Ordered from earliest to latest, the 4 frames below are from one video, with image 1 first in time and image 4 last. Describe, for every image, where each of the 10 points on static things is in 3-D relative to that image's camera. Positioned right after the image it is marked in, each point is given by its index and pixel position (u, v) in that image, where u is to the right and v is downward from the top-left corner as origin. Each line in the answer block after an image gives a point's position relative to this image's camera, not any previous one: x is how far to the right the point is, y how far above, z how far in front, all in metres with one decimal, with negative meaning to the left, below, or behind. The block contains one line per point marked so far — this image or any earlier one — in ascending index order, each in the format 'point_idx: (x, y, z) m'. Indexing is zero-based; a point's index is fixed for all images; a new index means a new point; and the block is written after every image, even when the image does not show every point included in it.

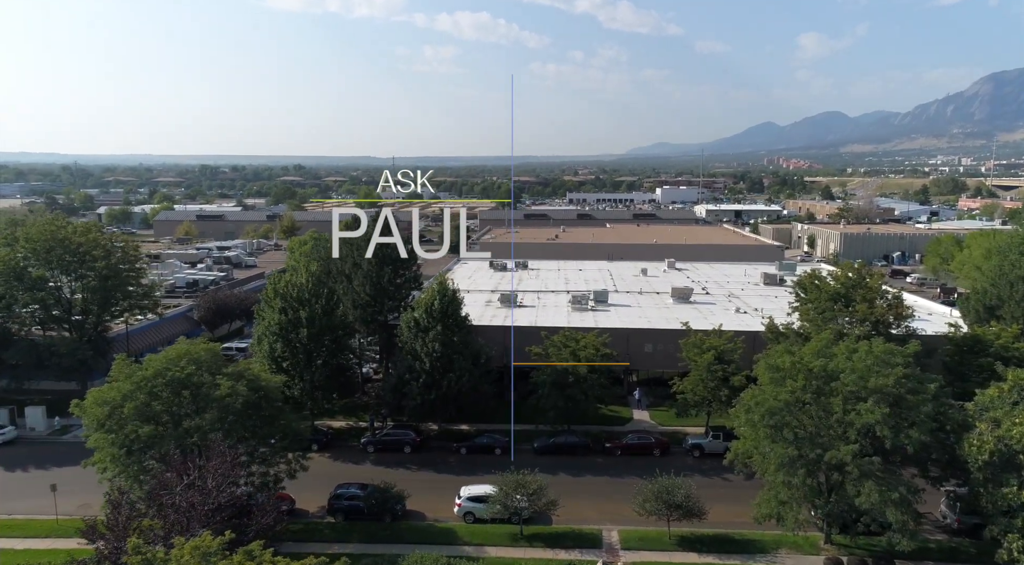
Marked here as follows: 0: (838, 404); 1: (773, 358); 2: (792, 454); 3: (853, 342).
0: (+7.9, -2.9, +15.4) m
1: (+7.5, -2.1, +18.0) m
2: (+6.8, -4.1, +15.3) m
3: (+9.5, -1.6, +17.6) m
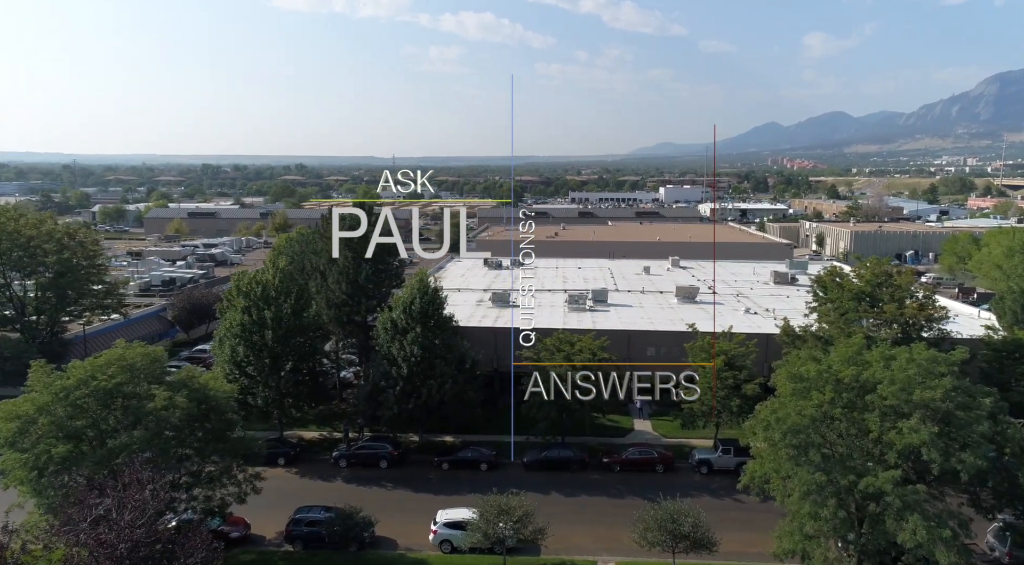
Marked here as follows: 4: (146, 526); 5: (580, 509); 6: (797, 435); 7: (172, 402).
0: (+7.5, -2.8, +13.0) m
1: (+7.0, -2.0, +15.7) m
2: (+6.3, -4.0, +12.9) m
3: (+9.0, -1.5, +15.2) m
4: (-7.0, -4.6, +12.1) m
5: (+2.0, -6.7, +18.7) m
6: (+6.0, -3.2, +13.4) m
7: (-8.0, -2.8, +14.9) m
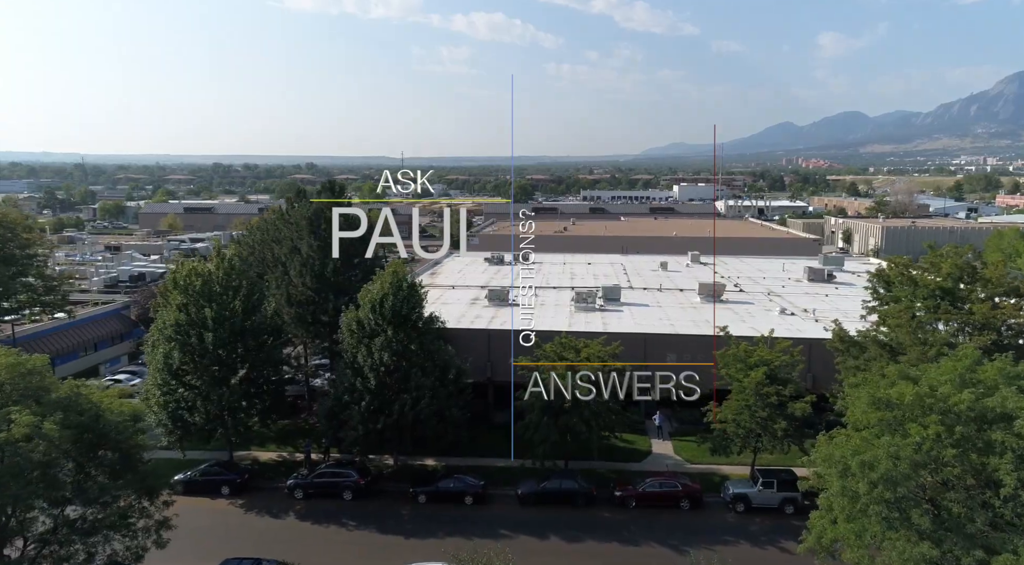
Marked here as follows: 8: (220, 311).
0: (+7.1, -2.7, +9.0) m
1: (+6.7, -1.9, +11.7) m
2: (+5.9, -3.9, +8.9) m
3: (+8.7, -1.4, +11.2) m
4: (-7.4, -4.4, +8.3) m
5: (+1.7, -6.5, +14.8) m
6: (+5.6, -3.0, +9.4) m
7: (-8.4, -2.6, +11.2) m
8: (-8.3, -0.8, +18.2) m
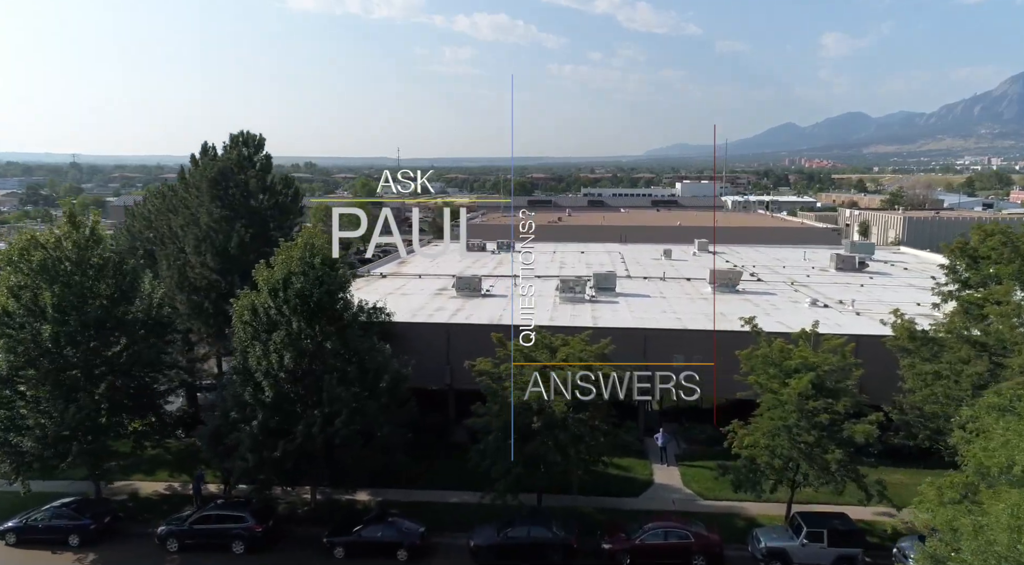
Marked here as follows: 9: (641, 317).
0: (+6.1, -2.1, +4.3) m
1: (+5.6, -1.3, +6.9) m
2: (+4.9, -3.3, +4.2) m
3: (+7.6, -0.8, +6.4) m
4: (-8.4, -3.9, +3.6) m
5: (+0.7, -5.9, +10.0) m
6: (+4.6, -2.5, +4.6) m
7: (-9.4, -2.0, +6.5) m
8: (-9.3, -0.3, +13.5) m
9: (+3.9, -1.0, +19.2) m
